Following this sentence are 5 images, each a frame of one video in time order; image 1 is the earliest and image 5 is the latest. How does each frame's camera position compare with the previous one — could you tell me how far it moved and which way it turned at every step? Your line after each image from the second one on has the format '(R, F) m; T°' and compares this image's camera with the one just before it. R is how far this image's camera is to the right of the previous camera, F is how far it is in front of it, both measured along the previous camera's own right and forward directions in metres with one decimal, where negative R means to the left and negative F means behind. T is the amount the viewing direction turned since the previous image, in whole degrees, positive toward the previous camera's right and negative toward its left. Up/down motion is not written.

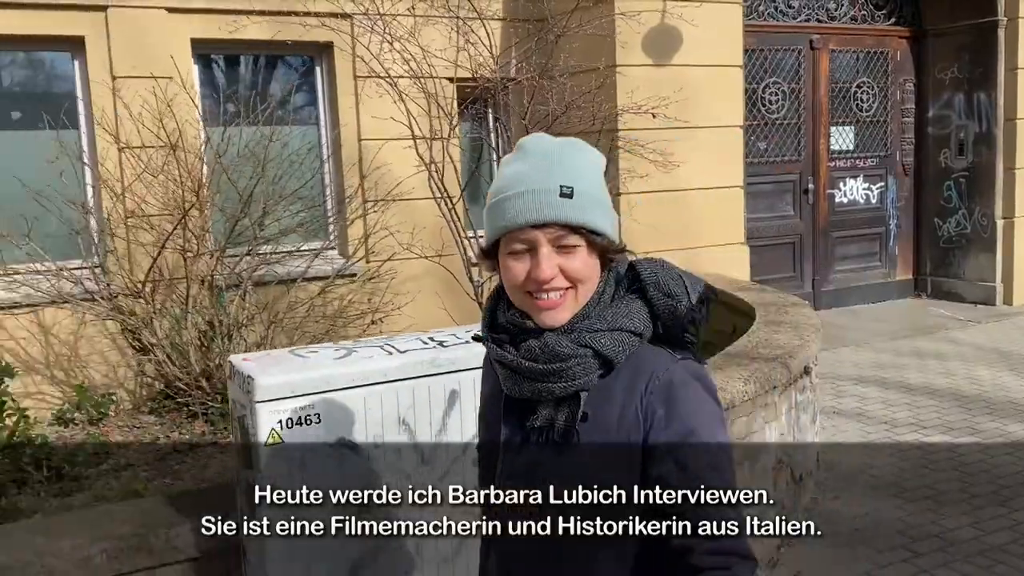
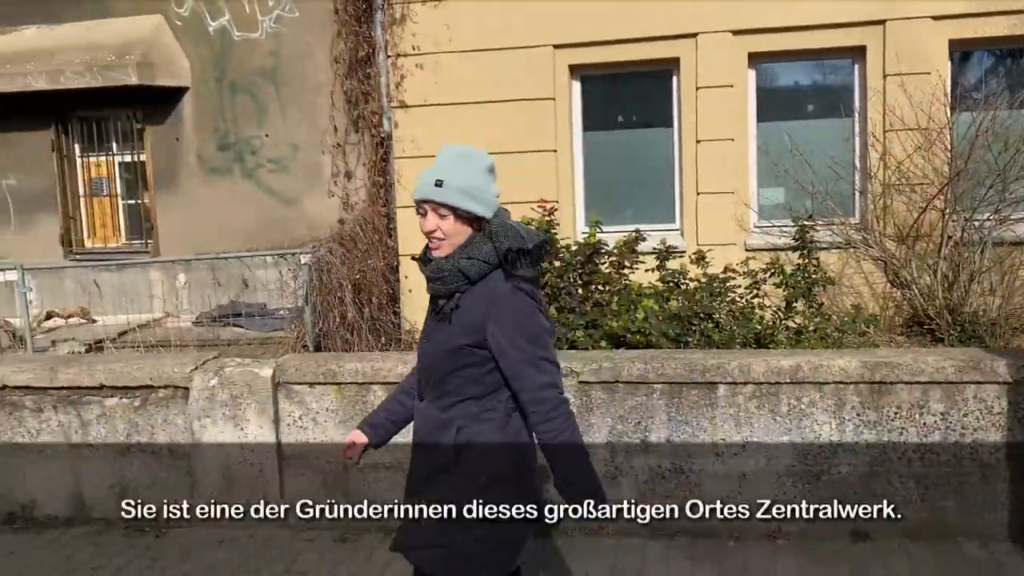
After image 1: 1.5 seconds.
(-0.1, -1.9) m; -37°
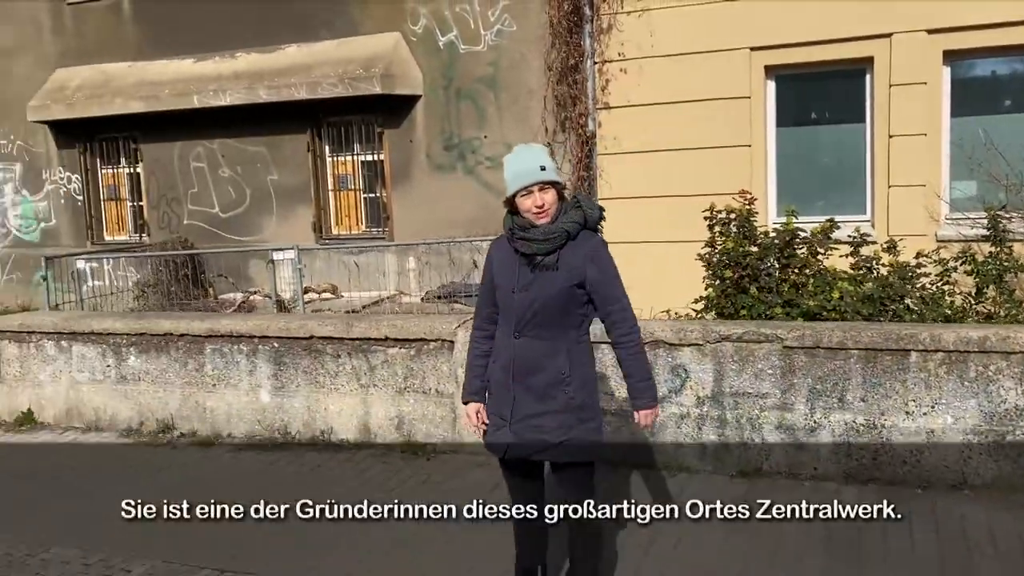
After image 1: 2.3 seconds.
(-0.2, -0.8) m; -10°
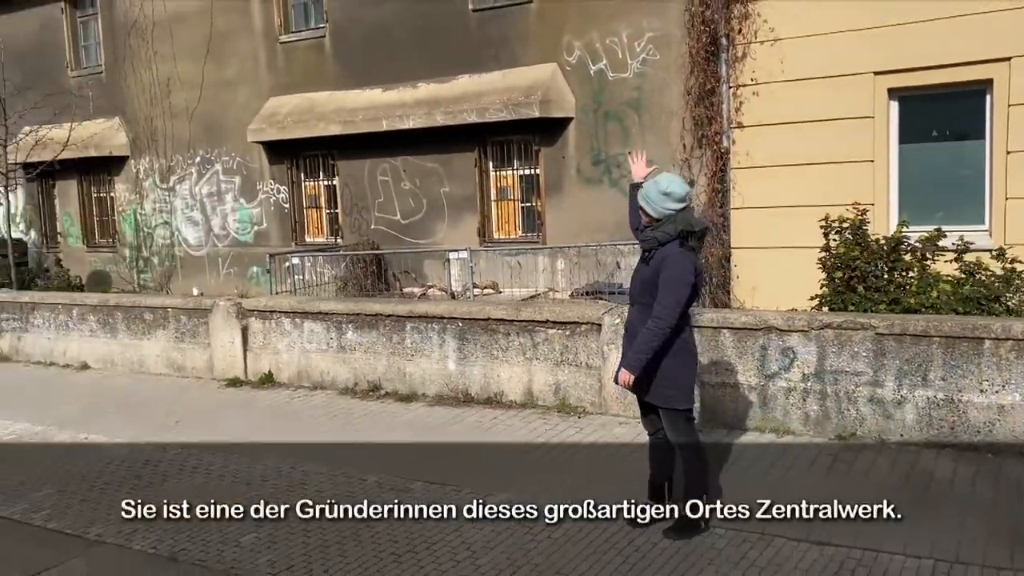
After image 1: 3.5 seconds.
(0.0, -1.3) m; -9°
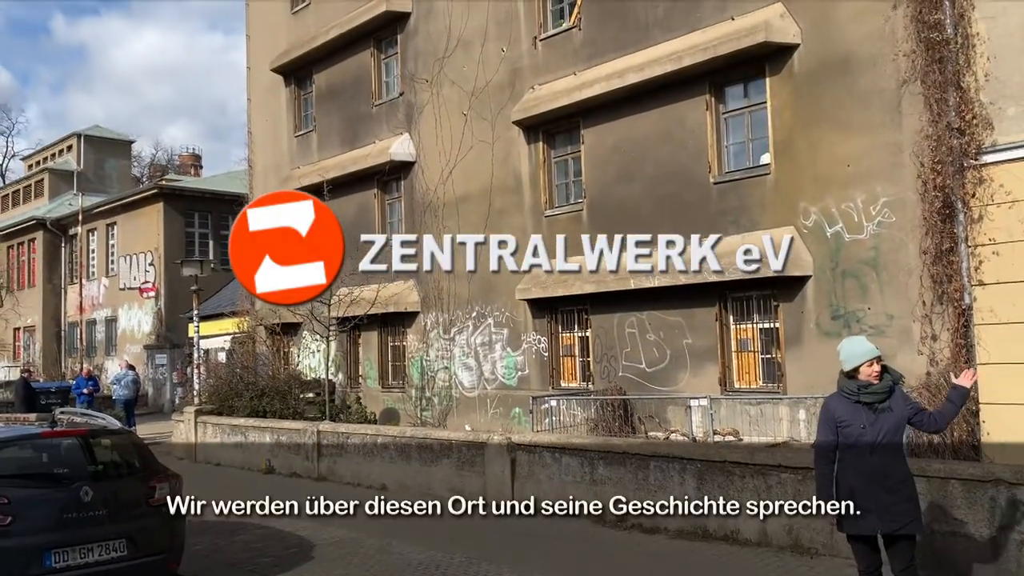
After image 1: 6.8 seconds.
(+0.1, -1.1) m; -15°
